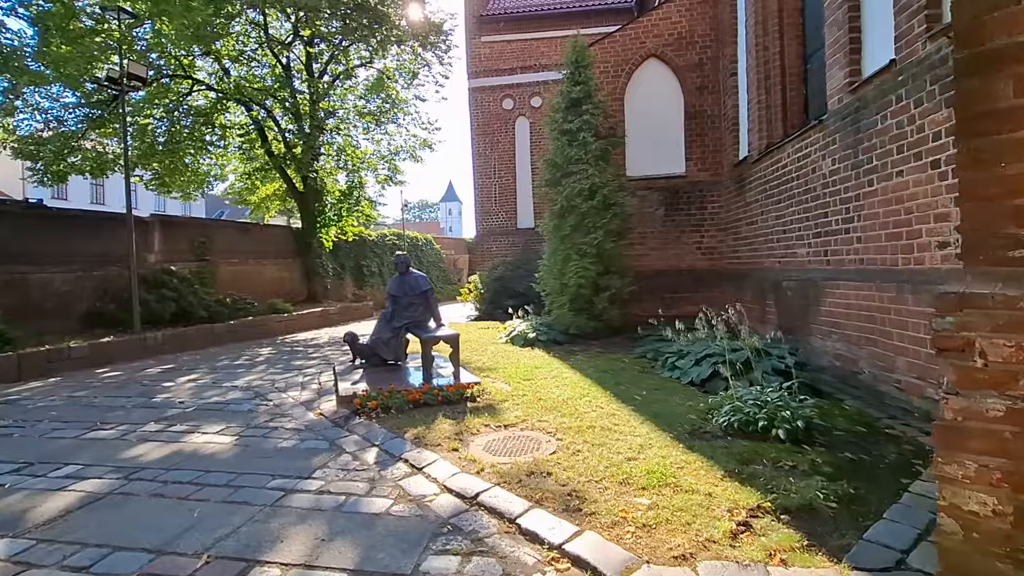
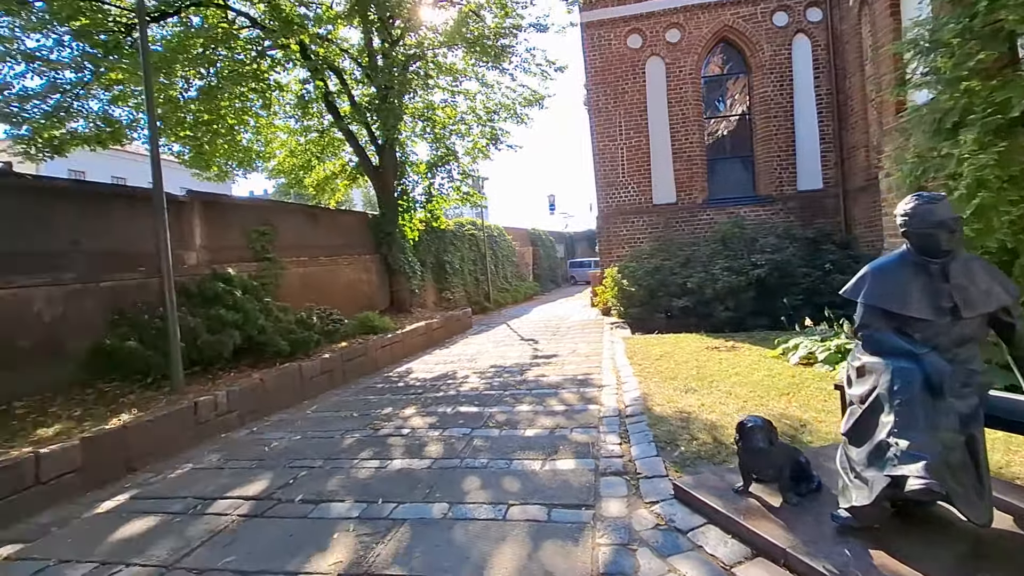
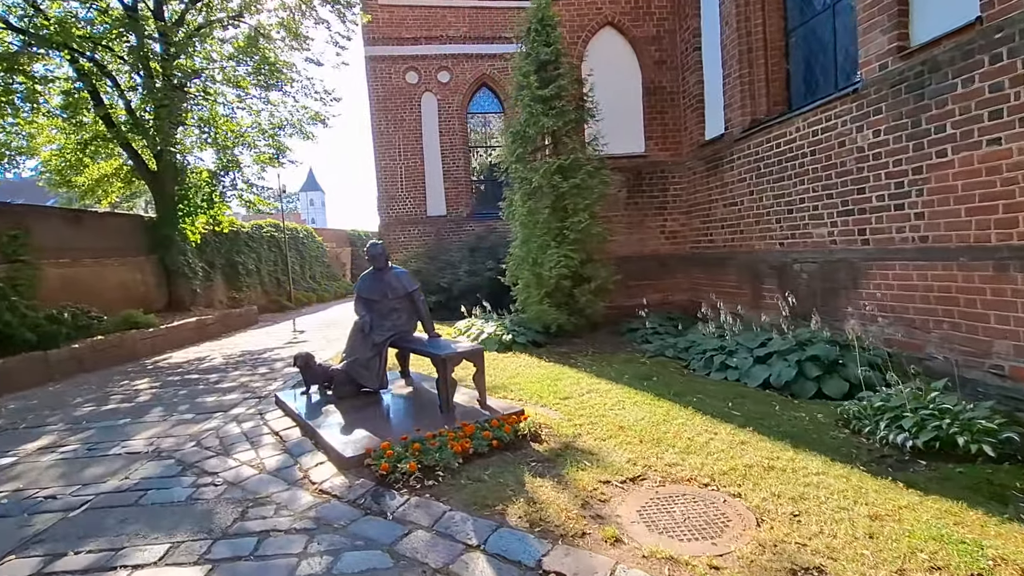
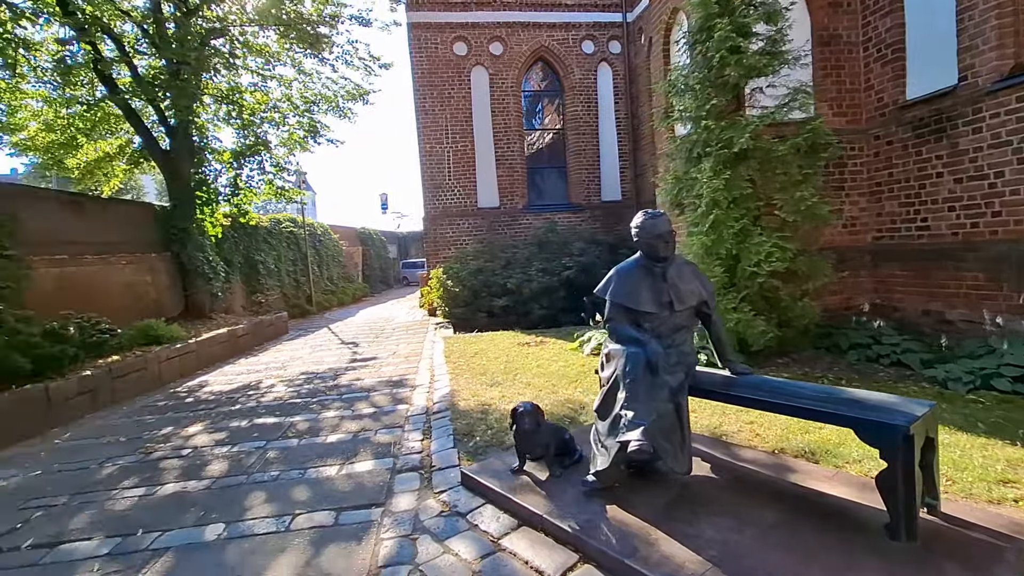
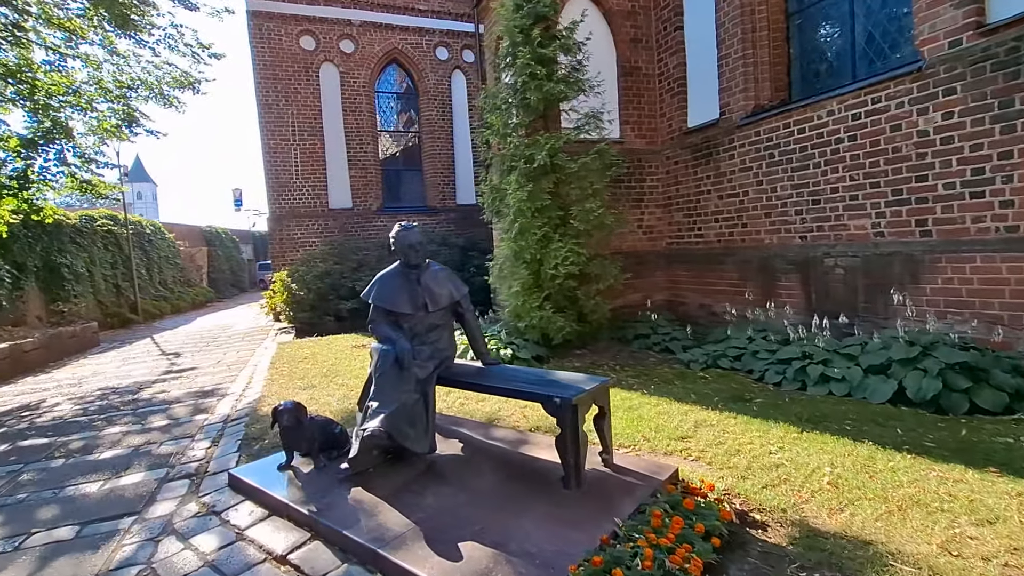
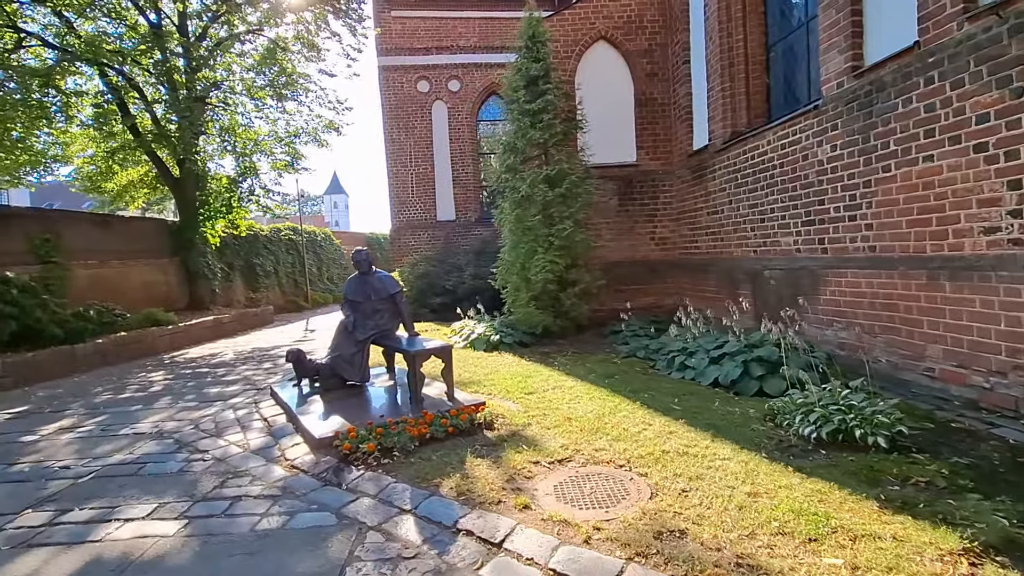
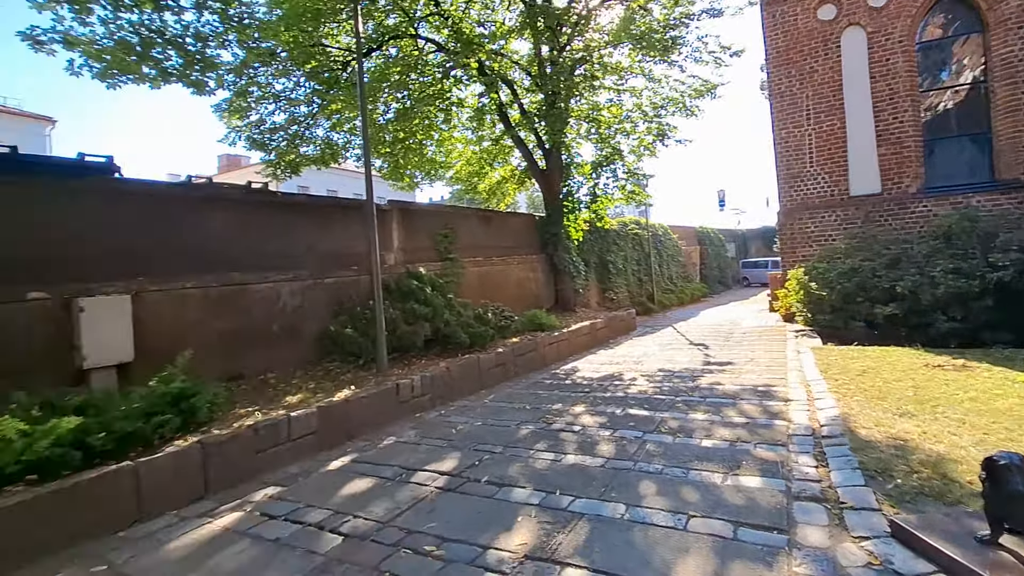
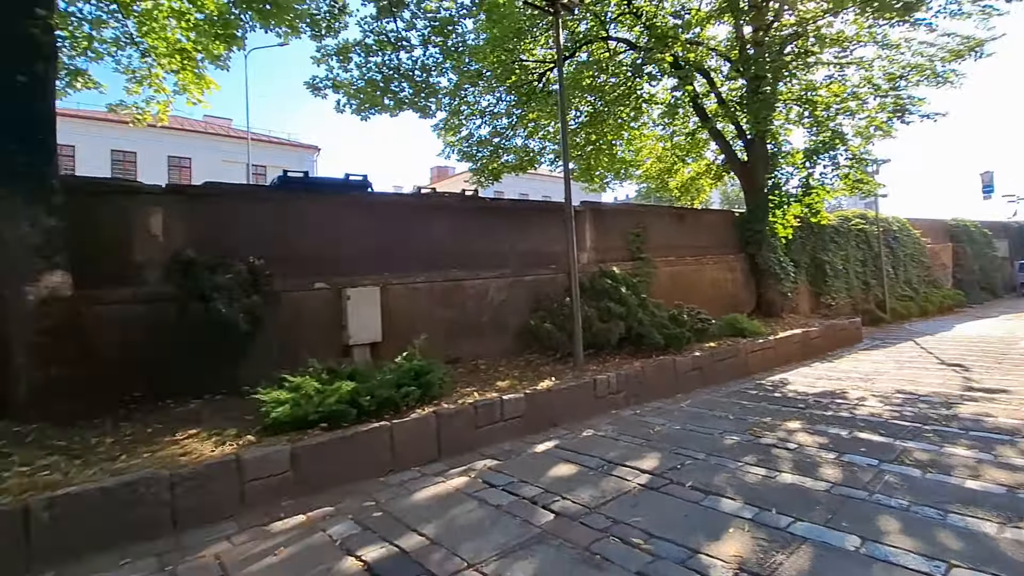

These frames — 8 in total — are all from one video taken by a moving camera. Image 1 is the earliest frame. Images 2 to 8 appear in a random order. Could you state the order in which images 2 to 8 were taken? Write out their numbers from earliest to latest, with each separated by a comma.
6, 3, 5, 4, 2, 7, 8
